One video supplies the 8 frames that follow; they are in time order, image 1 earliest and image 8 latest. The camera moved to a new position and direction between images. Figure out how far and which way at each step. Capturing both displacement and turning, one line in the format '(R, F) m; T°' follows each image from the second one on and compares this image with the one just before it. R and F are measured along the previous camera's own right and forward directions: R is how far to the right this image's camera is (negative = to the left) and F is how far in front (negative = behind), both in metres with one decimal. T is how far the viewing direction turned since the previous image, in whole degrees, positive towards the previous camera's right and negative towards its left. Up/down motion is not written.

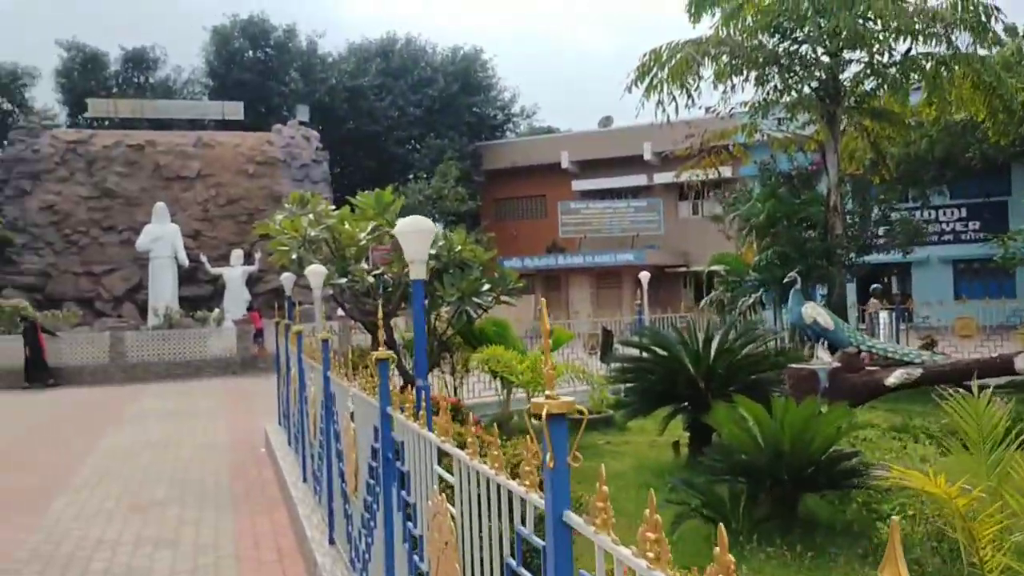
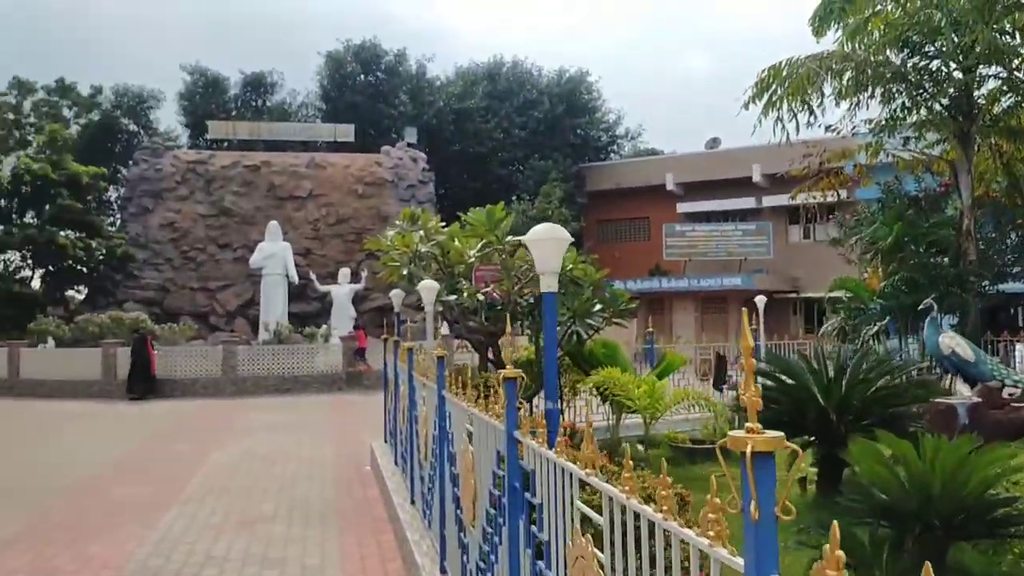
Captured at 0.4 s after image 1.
(-0.2, +0.3) m; -7°
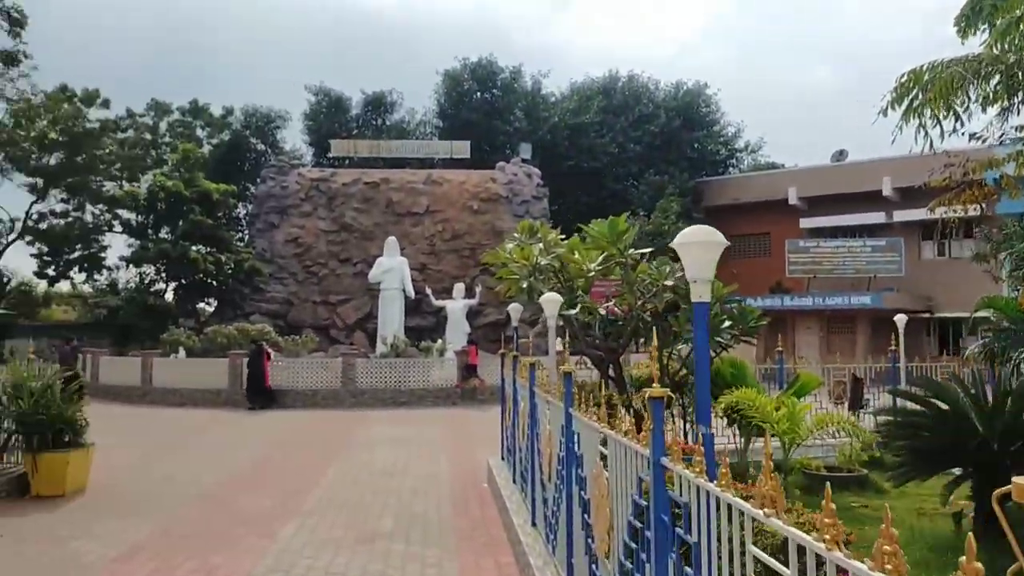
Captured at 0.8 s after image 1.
(-0.1, +0.3) m; -8°
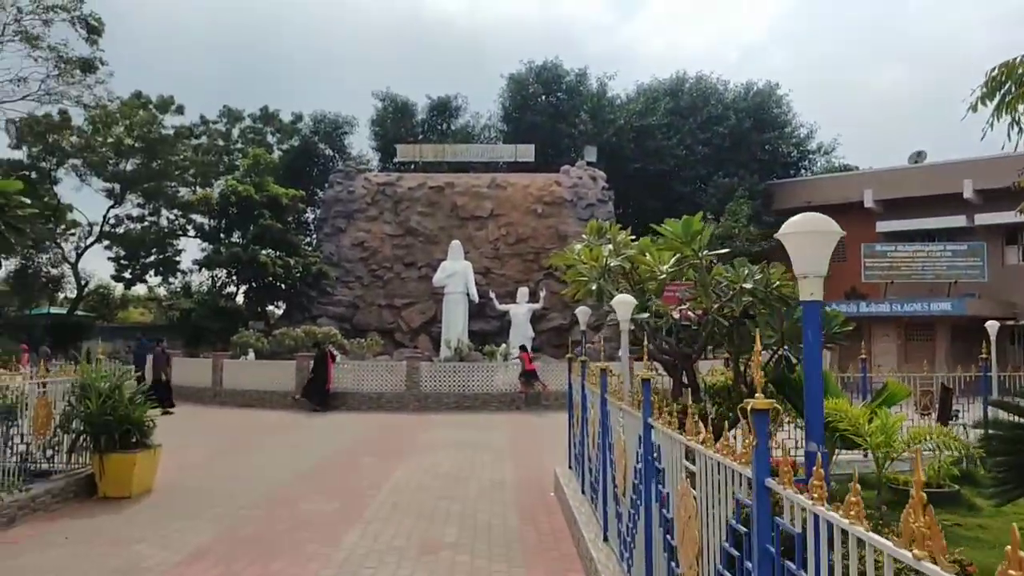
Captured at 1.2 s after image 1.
(-0.1, +0.3) m; -4°
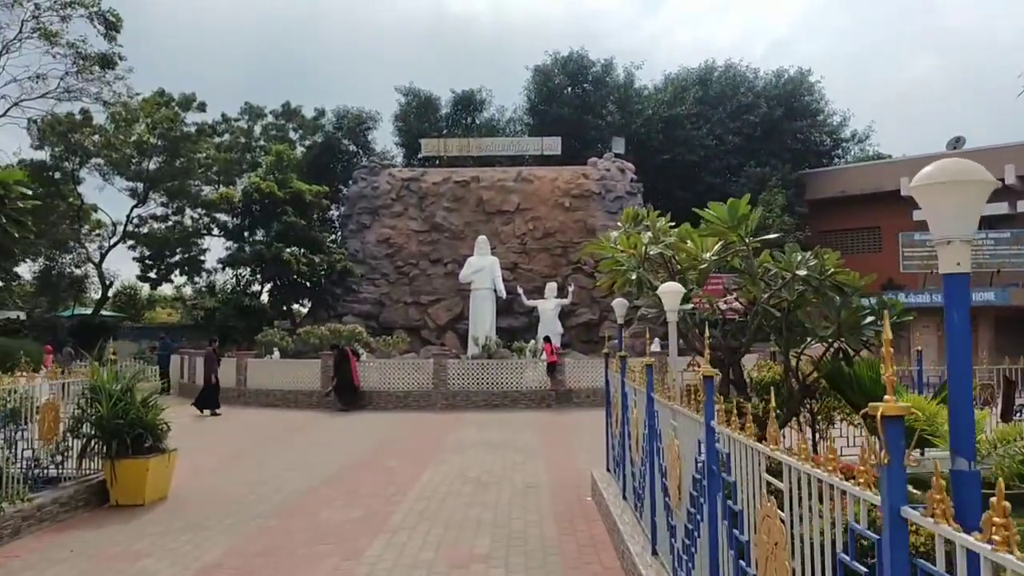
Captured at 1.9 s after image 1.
(-0.1, +0.5) m; -2°
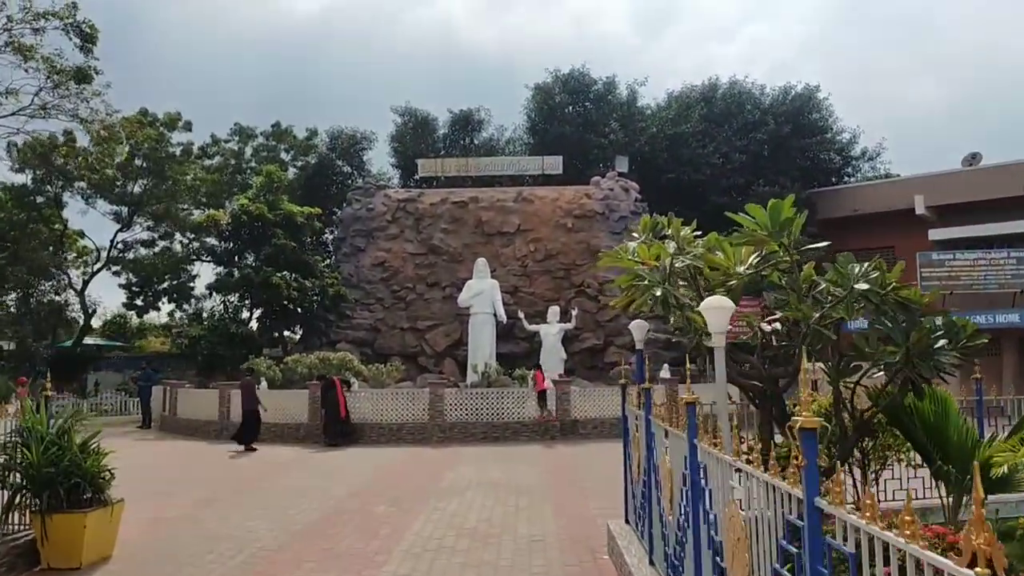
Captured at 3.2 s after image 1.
(0.0, +1.1) m; 0°
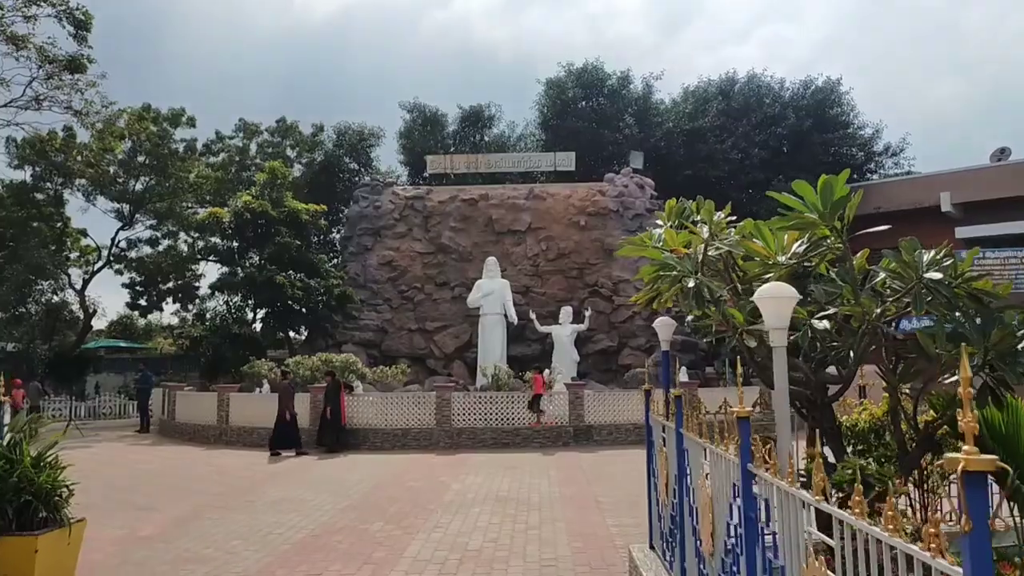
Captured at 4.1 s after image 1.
(0.0, +0.8) m; -1°
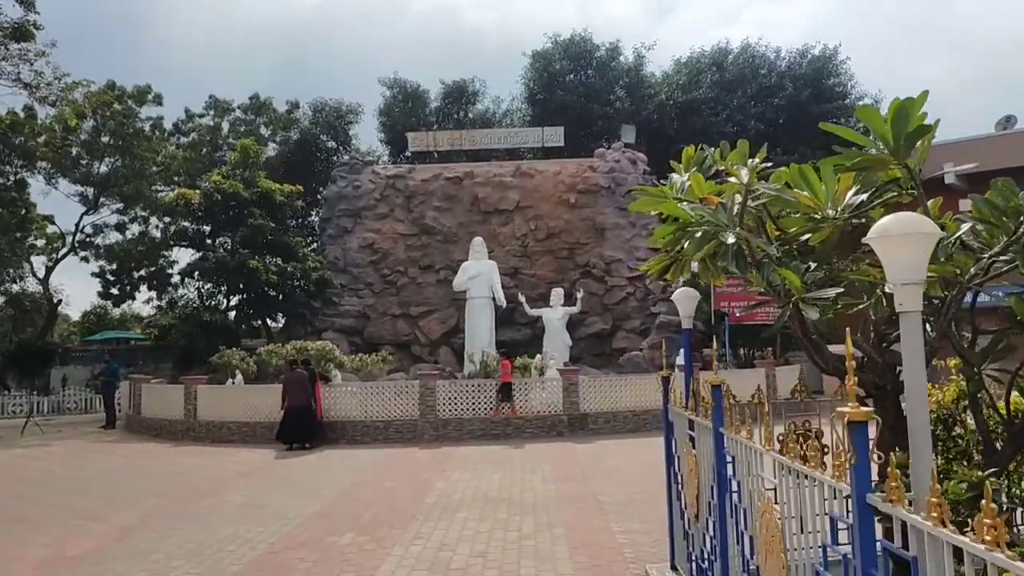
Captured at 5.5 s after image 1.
(0.0, +1.1) m; +1°
